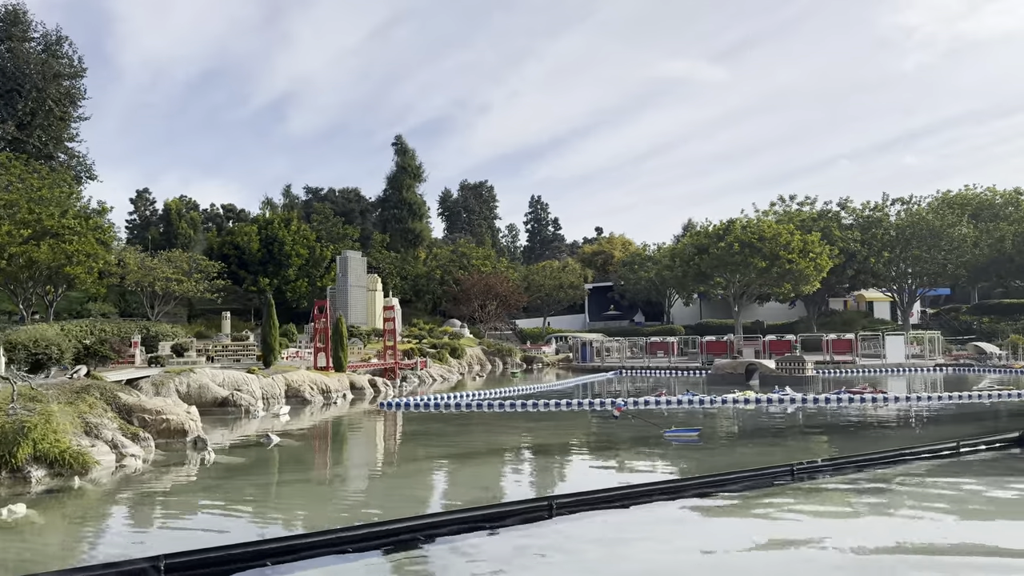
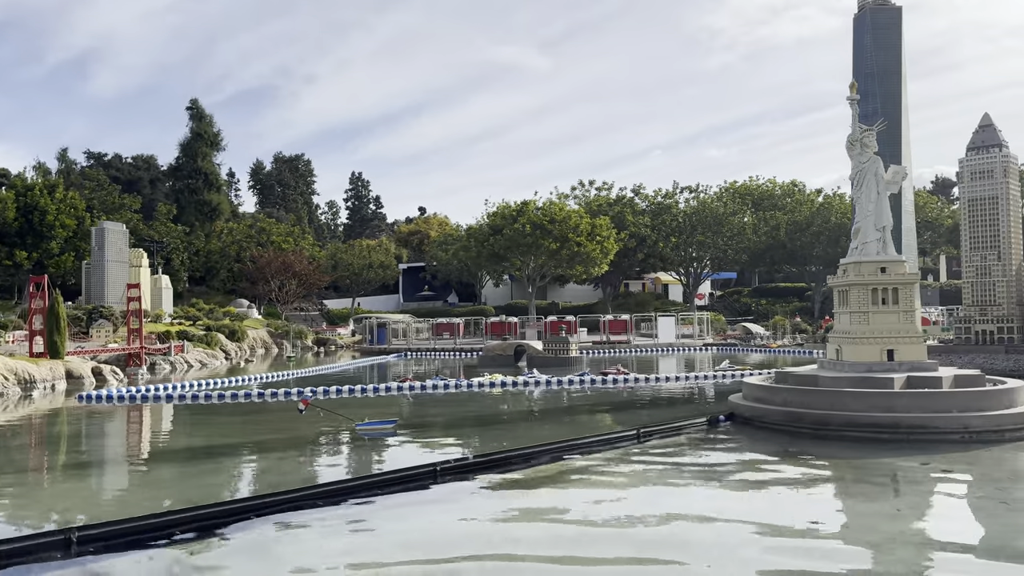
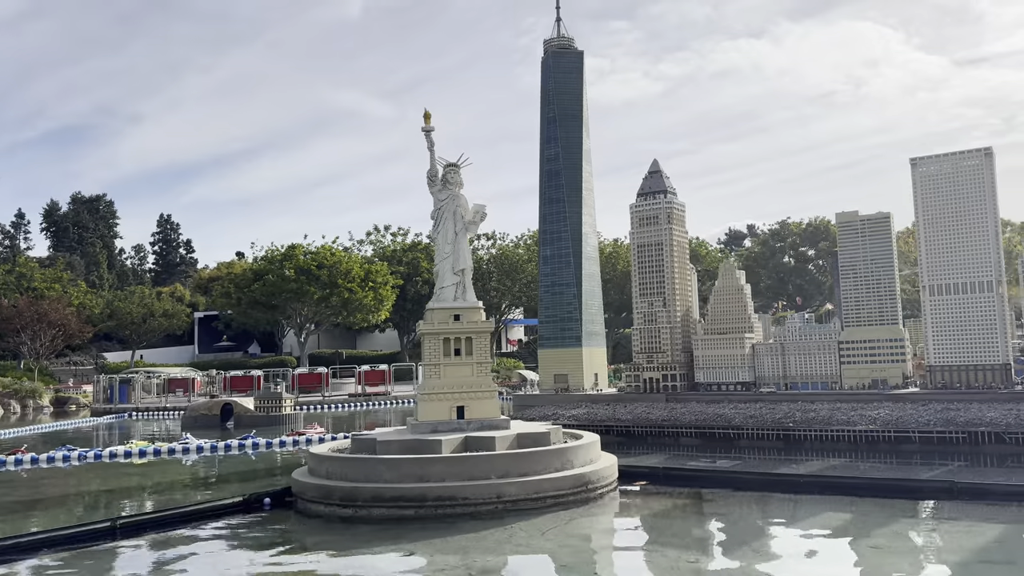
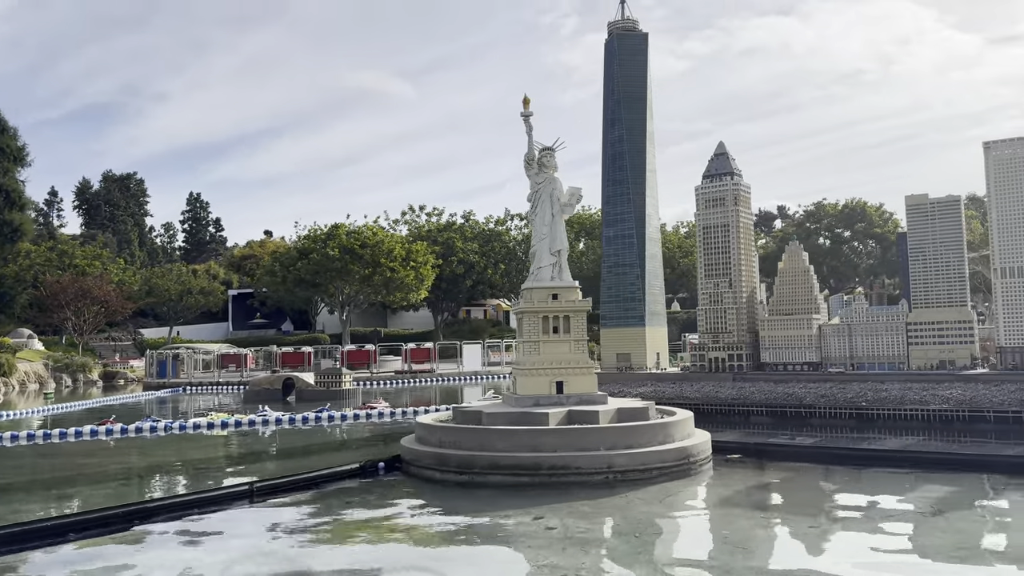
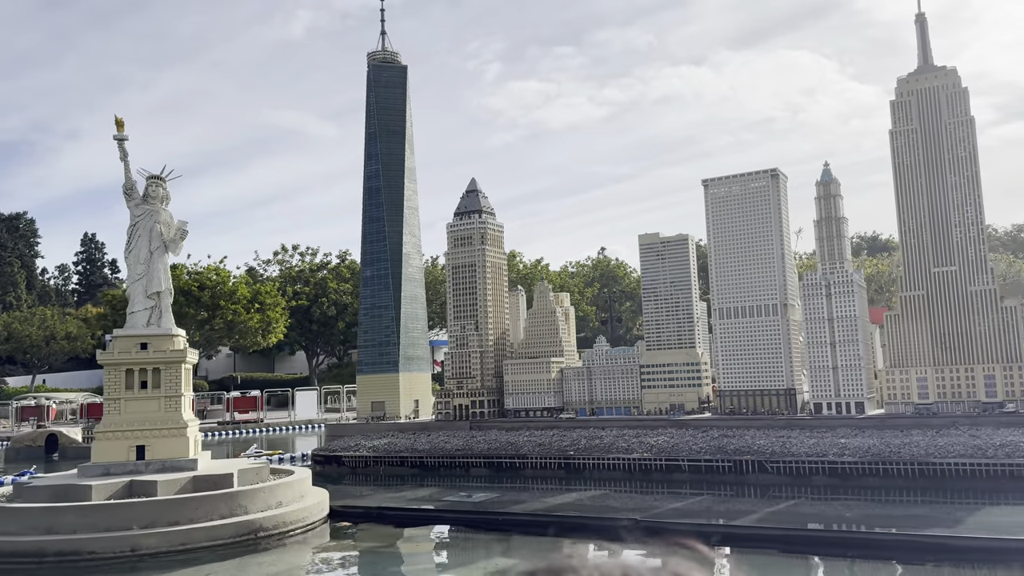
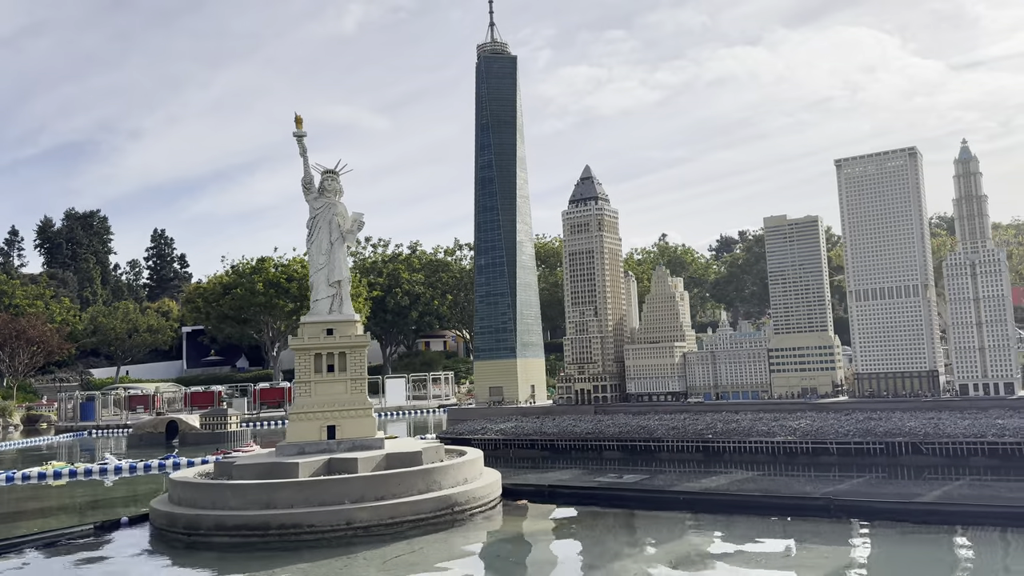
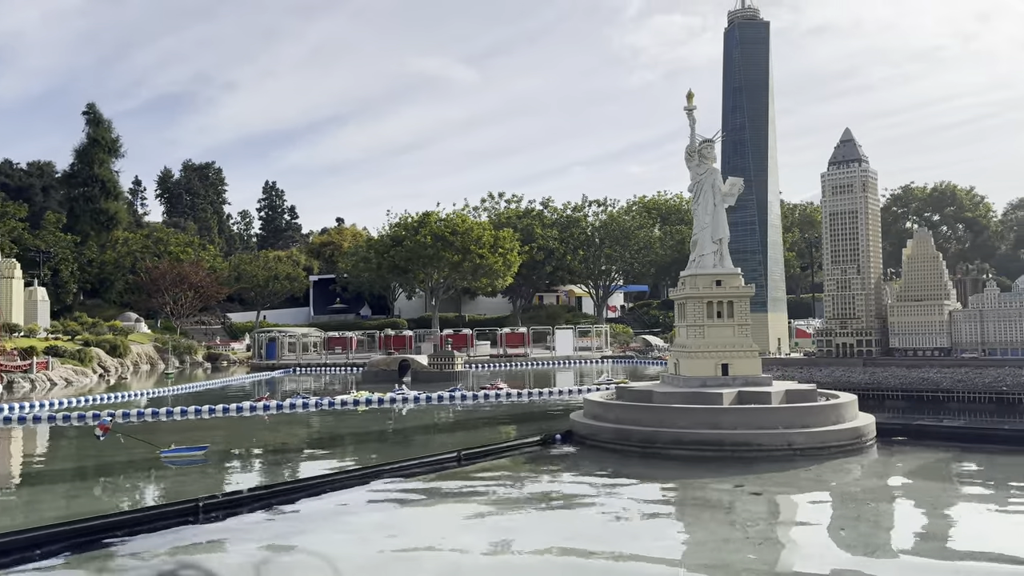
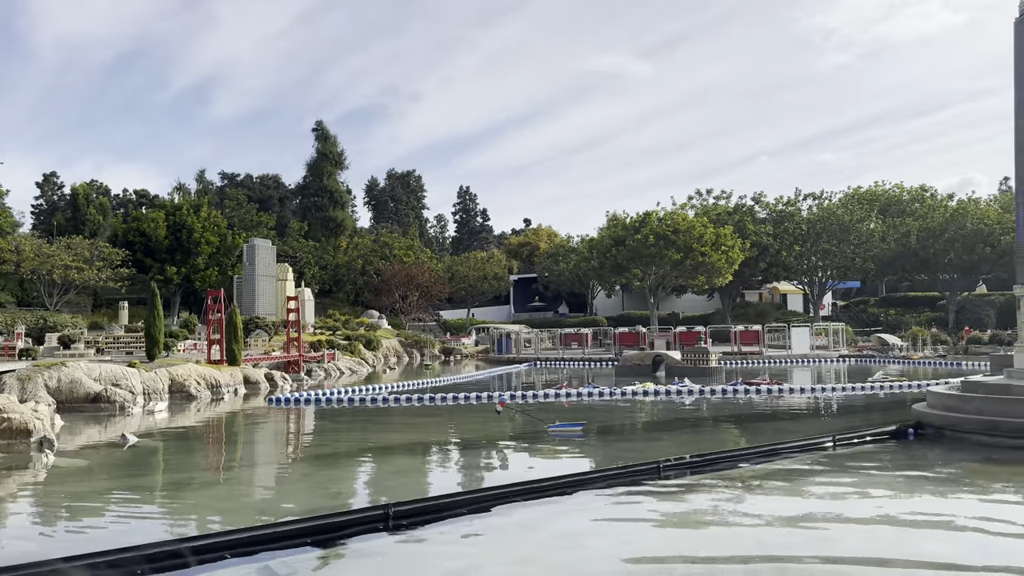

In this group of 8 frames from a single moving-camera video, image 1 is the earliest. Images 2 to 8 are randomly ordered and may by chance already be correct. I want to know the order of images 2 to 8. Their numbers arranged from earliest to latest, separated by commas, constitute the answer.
8, 2, 7, 4, 3, 6, 5
